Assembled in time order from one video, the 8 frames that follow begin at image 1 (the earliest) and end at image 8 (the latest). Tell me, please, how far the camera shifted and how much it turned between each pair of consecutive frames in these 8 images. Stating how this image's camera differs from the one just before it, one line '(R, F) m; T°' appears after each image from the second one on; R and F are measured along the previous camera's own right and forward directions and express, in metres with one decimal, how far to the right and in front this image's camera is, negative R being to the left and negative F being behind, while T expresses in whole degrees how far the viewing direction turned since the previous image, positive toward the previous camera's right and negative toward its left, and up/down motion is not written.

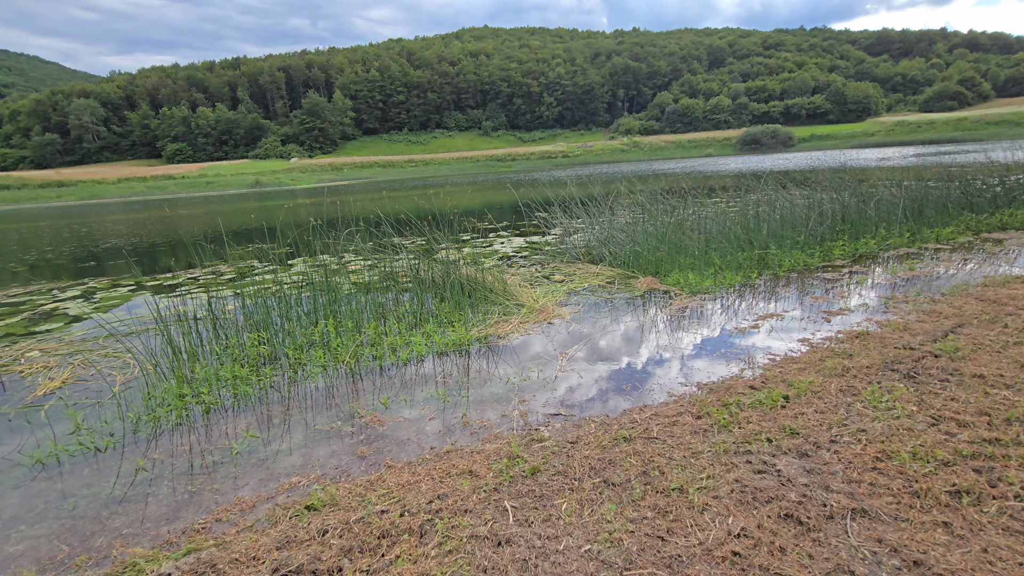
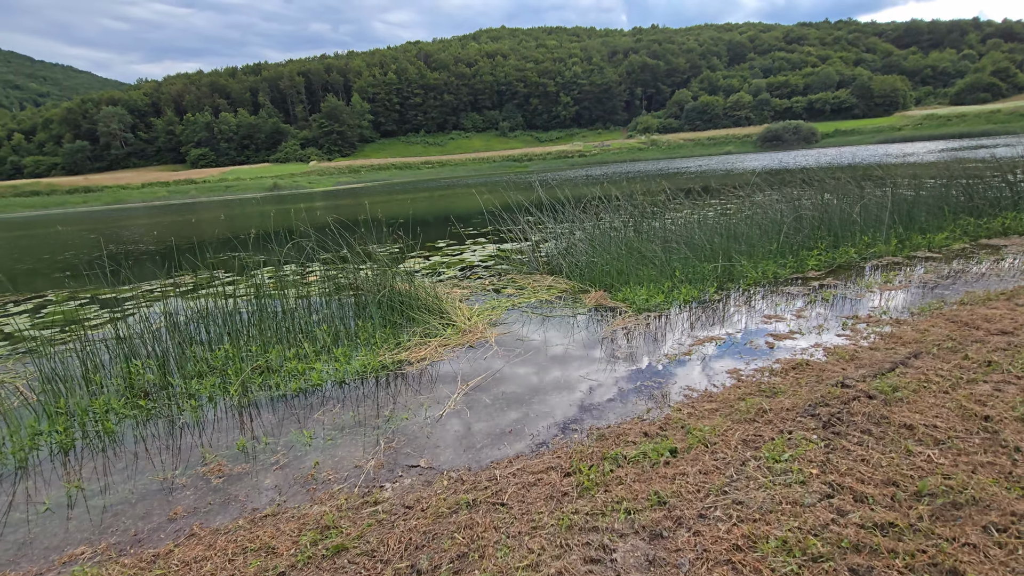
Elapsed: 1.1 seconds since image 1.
(+1.0, +0.5) m; -2°
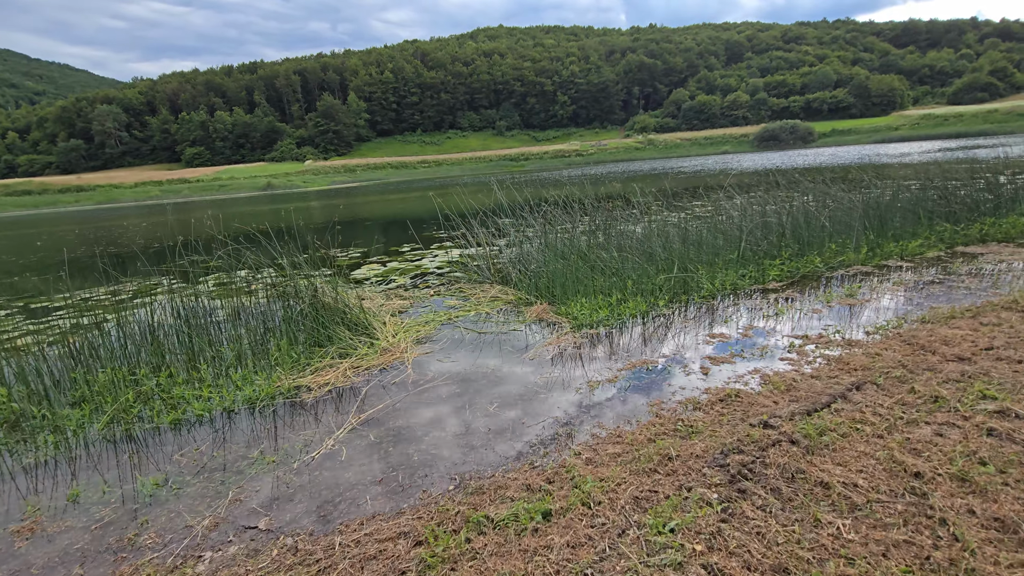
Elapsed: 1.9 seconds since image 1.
(+0.8, +0.5) m; 0°
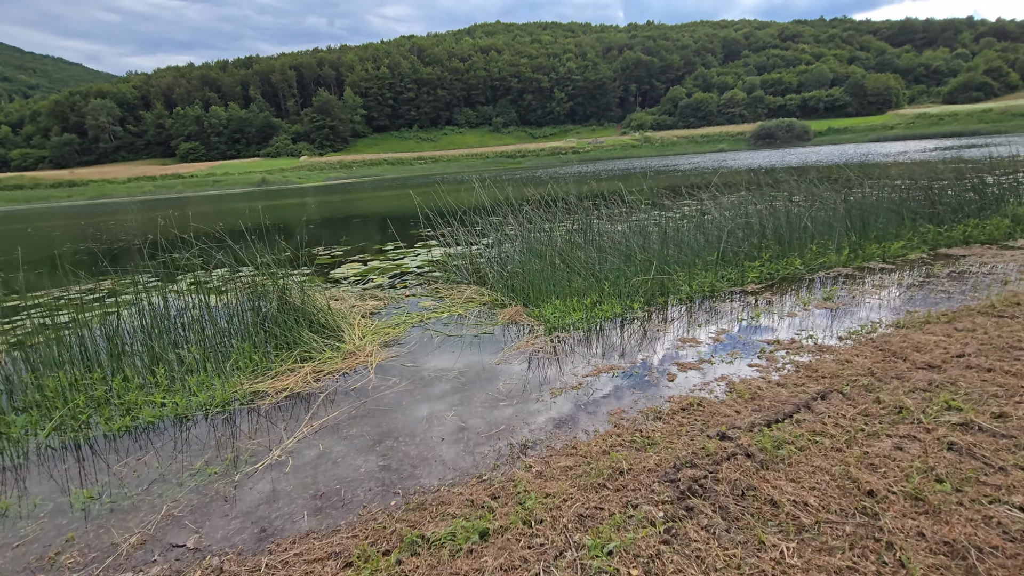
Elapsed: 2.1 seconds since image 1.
(+0.3, +0.1) m; 0°
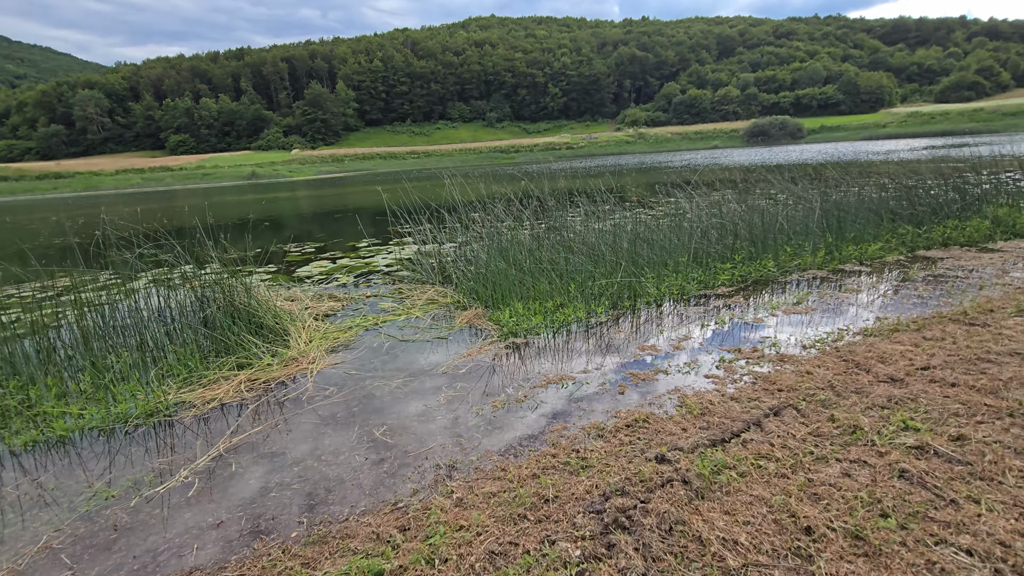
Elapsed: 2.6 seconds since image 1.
(+0.4, +0.3) m; +1°
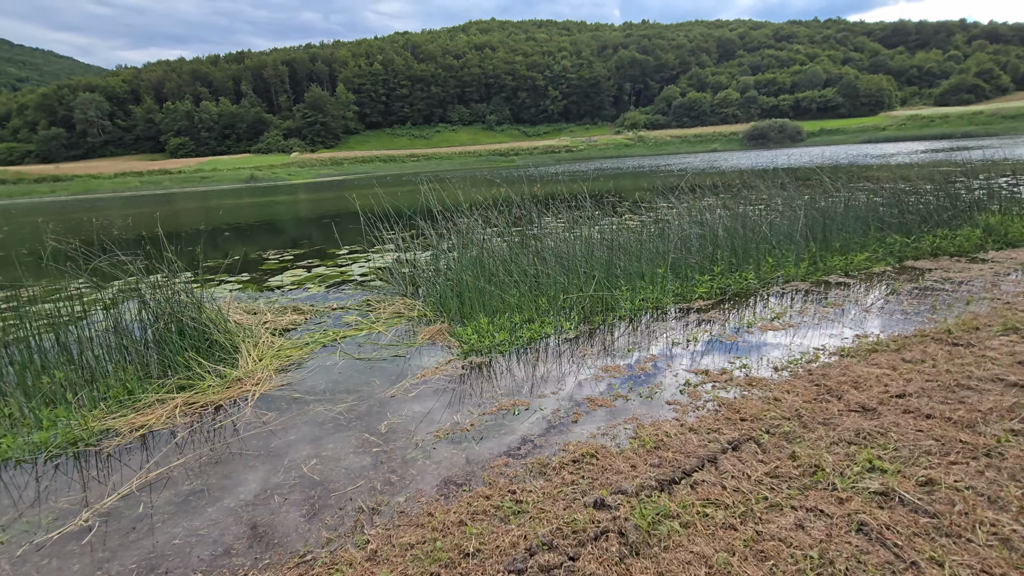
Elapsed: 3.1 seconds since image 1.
(+0.4, +0.3) m; 0°
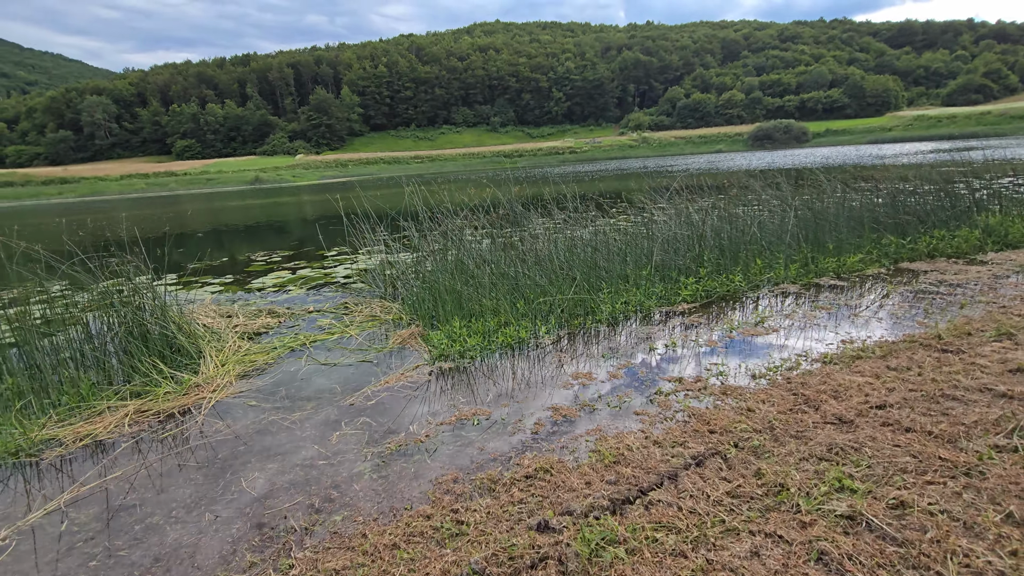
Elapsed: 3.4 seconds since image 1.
(+0.3, +0.2) m; -1°
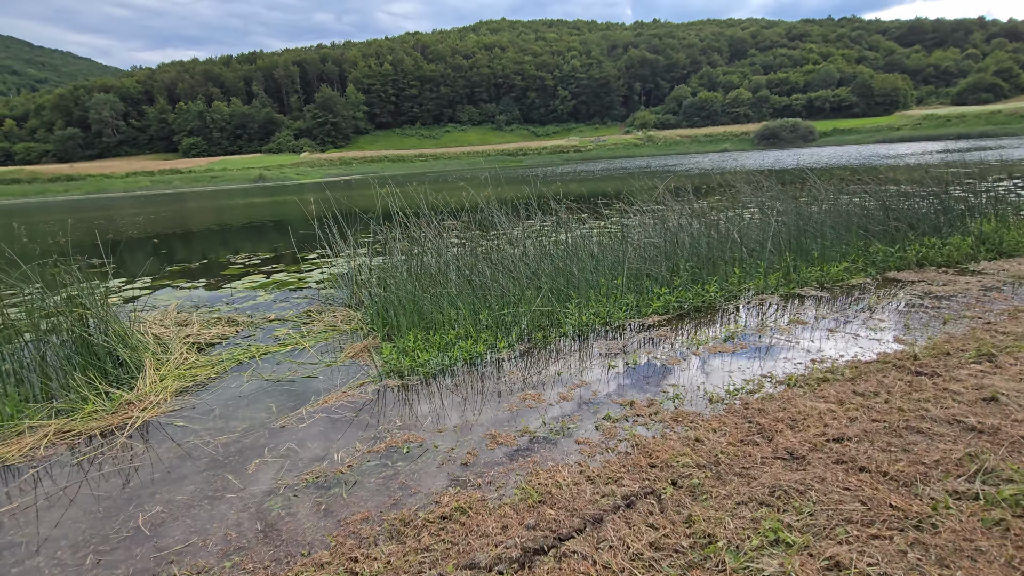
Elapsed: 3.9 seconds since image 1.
(+0.5, +0.2) m; -1°
